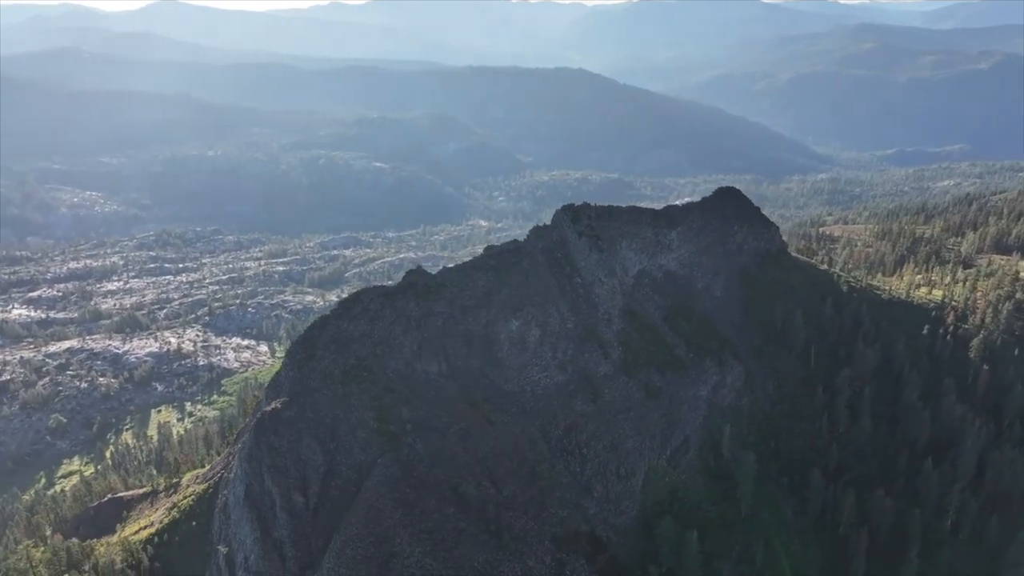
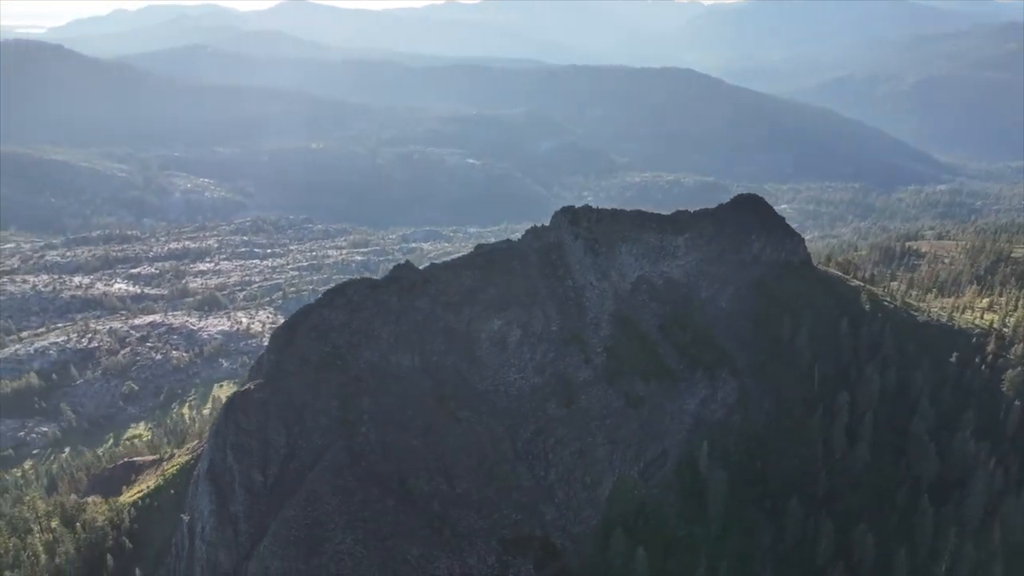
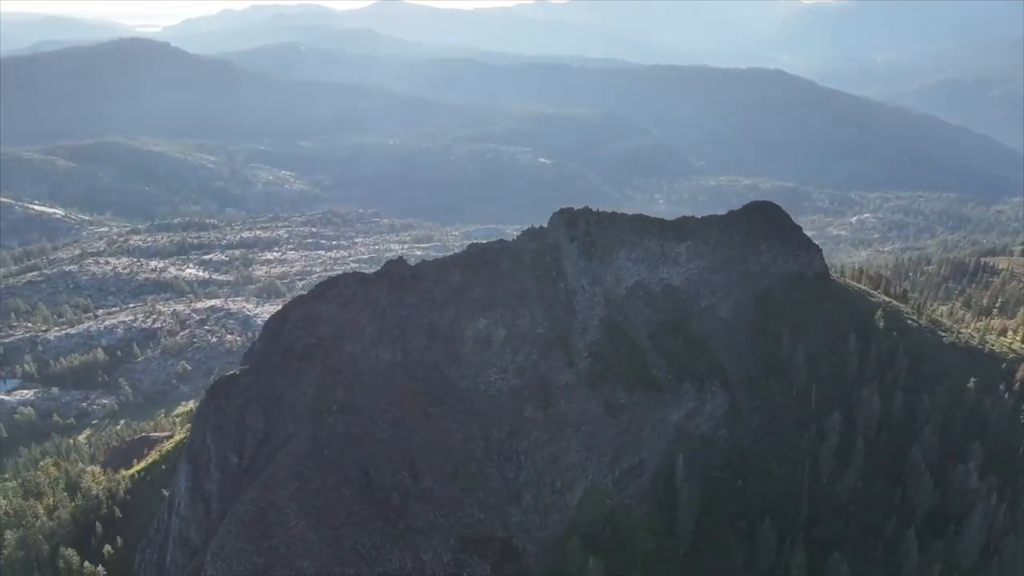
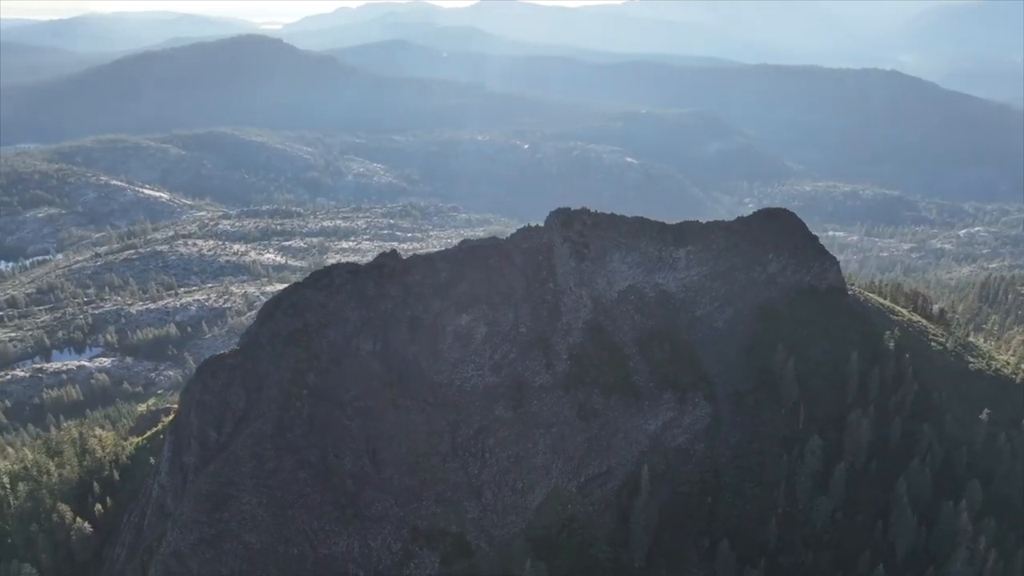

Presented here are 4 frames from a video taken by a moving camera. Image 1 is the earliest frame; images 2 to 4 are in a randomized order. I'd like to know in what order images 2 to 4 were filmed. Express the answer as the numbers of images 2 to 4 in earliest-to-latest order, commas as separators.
2, 3, 4
